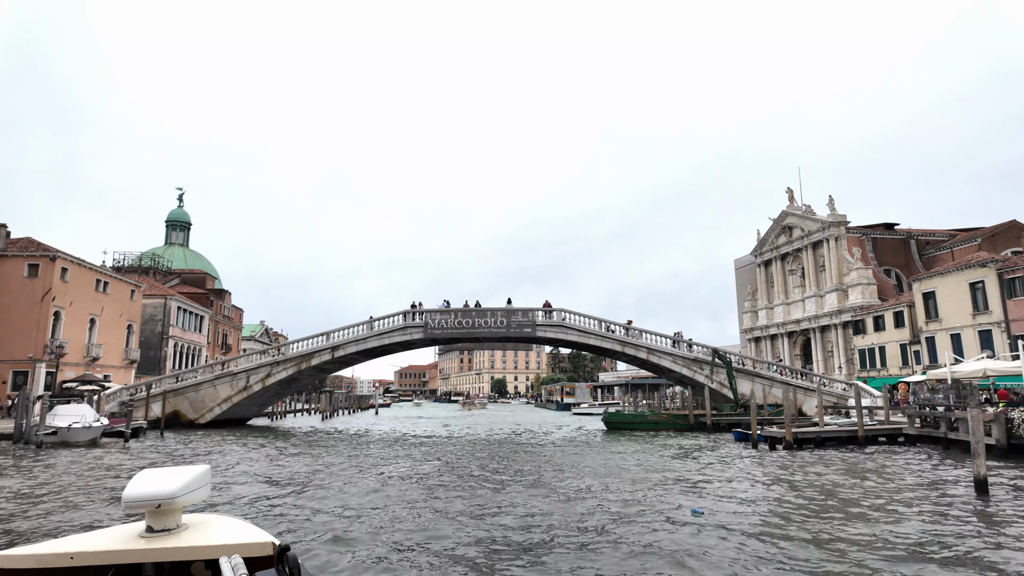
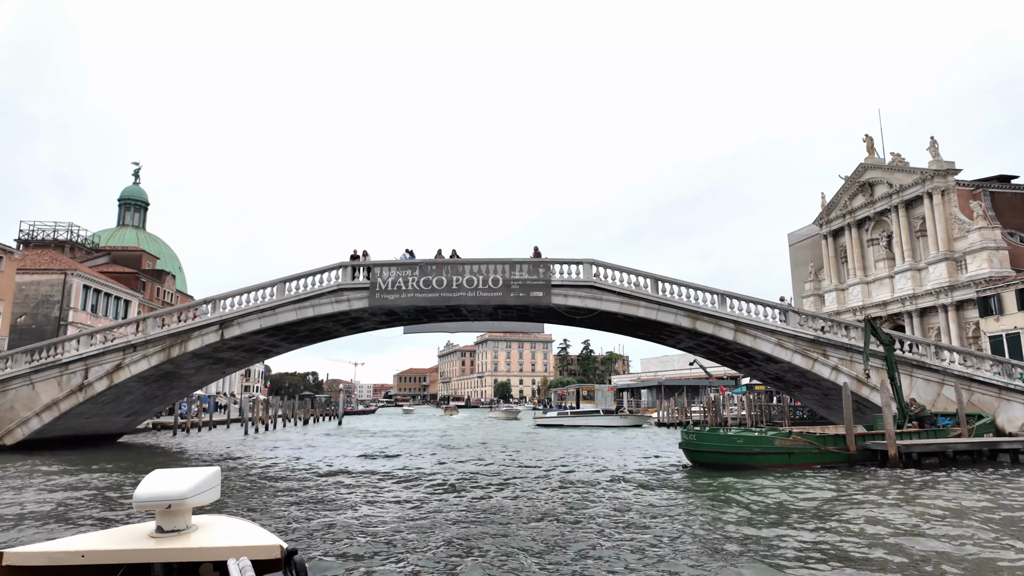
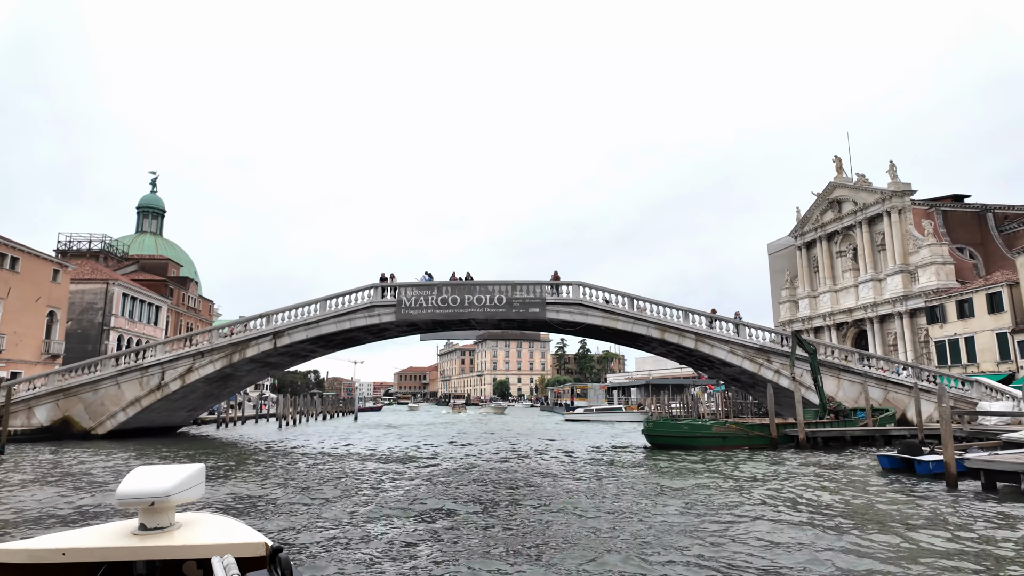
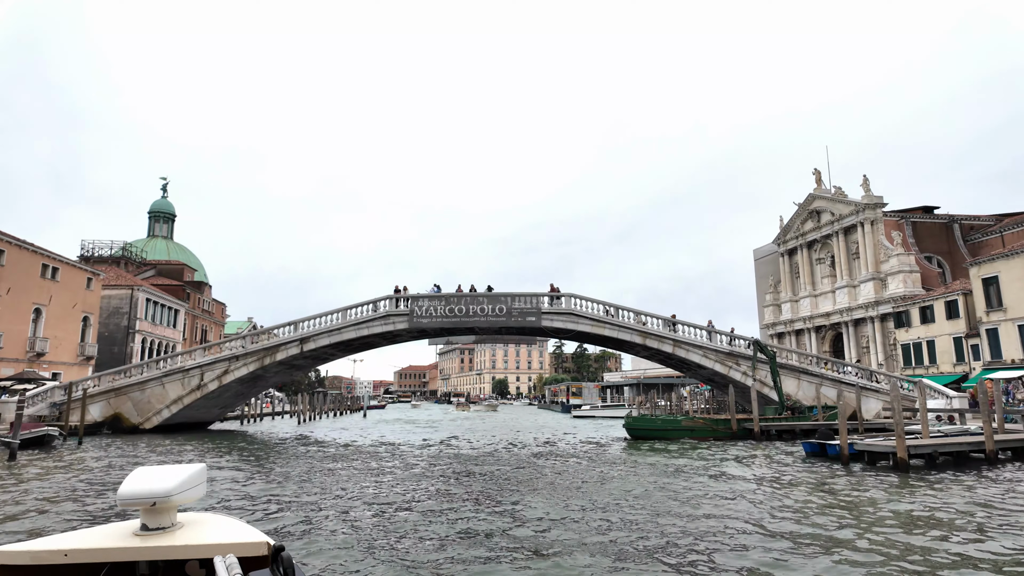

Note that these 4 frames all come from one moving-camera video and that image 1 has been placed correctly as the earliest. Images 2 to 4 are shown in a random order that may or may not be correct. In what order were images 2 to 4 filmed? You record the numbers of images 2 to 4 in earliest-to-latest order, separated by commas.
4, 3, 2
